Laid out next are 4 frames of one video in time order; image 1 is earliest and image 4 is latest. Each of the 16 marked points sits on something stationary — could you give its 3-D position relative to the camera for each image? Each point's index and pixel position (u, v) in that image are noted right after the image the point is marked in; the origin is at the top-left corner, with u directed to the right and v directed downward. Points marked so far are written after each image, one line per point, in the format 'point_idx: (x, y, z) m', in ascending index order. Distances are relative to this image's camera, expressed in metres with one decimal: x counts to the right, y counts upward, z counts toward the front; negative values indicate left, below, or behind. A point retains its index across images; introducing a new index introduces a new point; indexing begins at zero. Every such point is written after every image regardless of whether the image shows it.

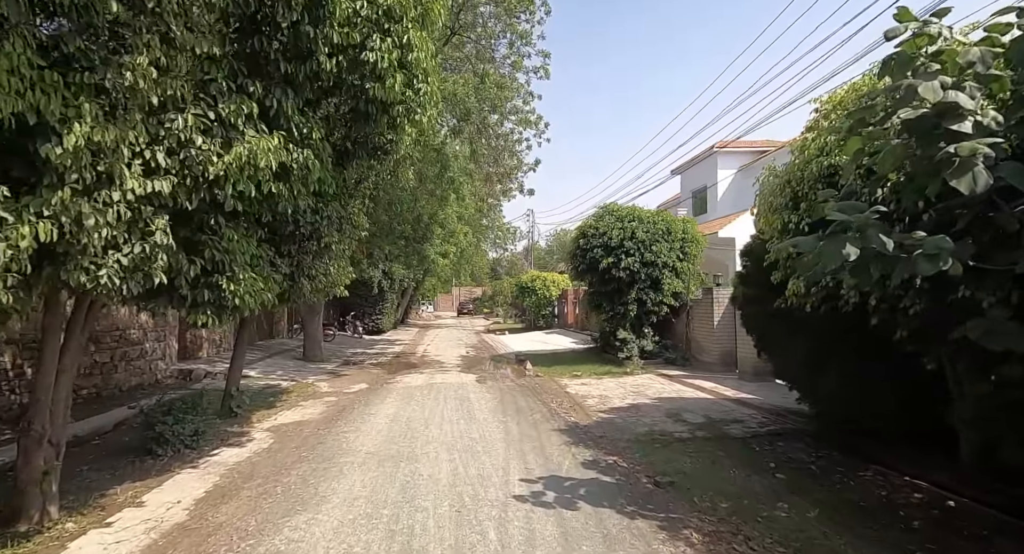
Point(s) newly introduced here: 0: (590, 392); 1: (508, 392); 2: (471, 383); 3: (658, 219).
0: (+1.5, -2.2, +11.2) m
1: (-0.1, -2.2, +11.3) m
2: (-0.9, -2.3, +12.9) m
3: (+3.6, +1.4, +14.7) m
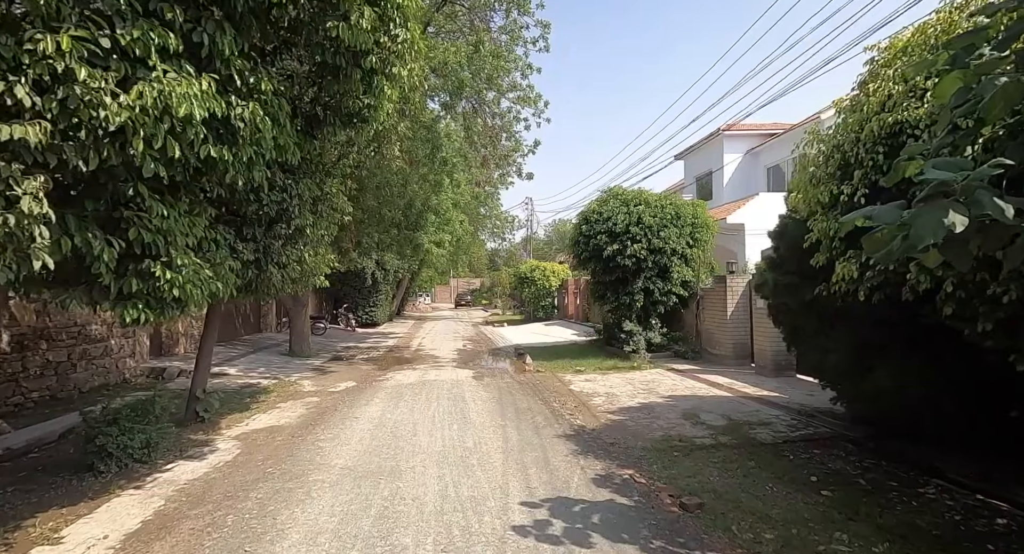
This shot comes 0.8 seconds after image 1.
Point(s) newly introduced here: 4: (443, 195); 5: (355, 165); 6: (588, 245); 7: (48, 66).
0: (+1.4, -2.0, +10.3) m
1: (-0.1, -2.0, +10.4) m
2: (-0.9, -2.1, +12.0) m
3: (+3.6, +1.7, +13.7) m
4: (-1.8, +2.2, +15.9) m
5: (-2.3, +1.7, +8.9) m
6: (+1.8, +0.8, +14.4) m
7: (-2.1, +1.0, +2.7) m
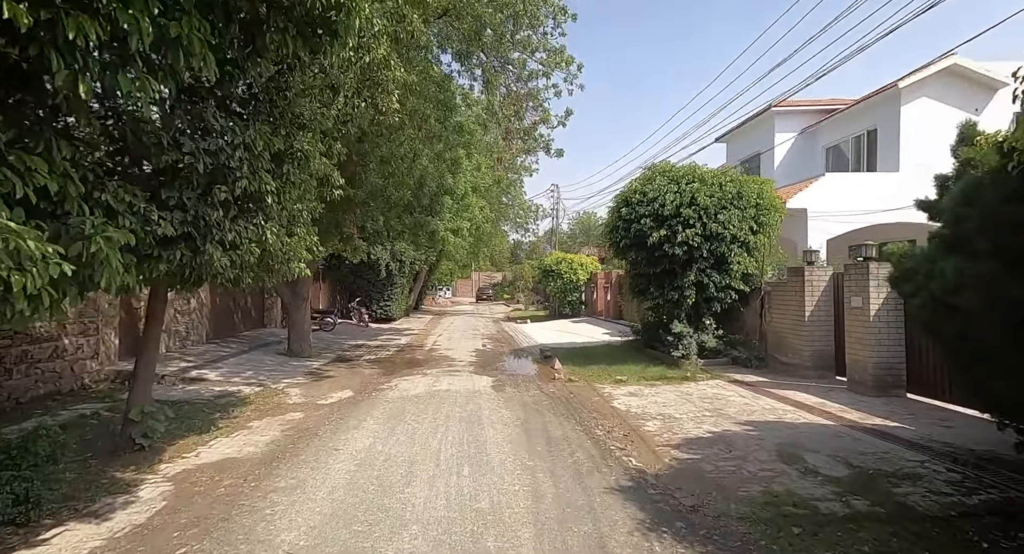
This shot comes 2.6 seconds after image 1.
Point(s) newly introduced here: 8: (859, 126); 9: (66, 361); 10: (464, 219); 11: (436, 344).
0: (+1.8, -1.8, +8.2) m
1: (+0.3, -1.8, +8.4) m
2: (-0.5, -1.9, +10.0) m
3: (+4.1, +1.9, +11.5) m
4: (-1.2, +2.4, +13.9) m
5: (-2.0, +1.8, +6.9) m
6: (+2.4, +0.9, +12.2) m
7: (-2.0, +1.0, +0.7) m
8: (+10.8, +4.7, +18.6) m
9: (-7.1, -1.3, +9.4) m
10: (-1.4, +1.7, +17.9) m
11: (-2.3, -2.1, +18.4) m
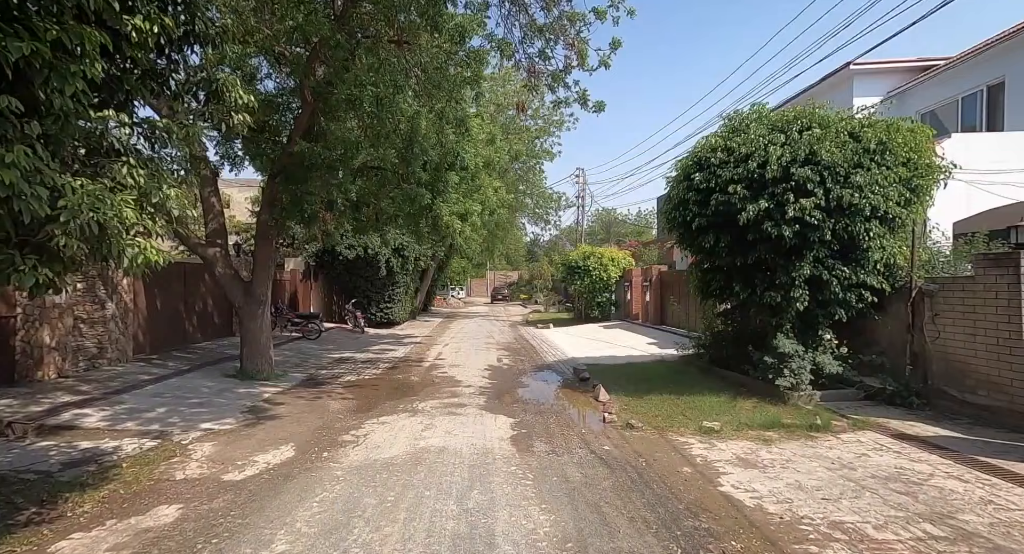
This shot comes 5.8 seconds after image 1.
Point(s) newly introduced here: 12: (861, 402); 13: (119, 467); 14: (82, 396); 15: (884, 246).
0: (+2.1, -1.7, +4.4) m
1: (+0.6, -1.8, +4.7) m
2: (-0.1, -1.8, +6.3) m
3: (+4.5, +2.0, +7.7) m
4: (-0.8, +2.5, +10.2) m
5: (-1.7, +1.9, +3.2) m
6: (+2.8, +1.0, +8.5) m
7: (-1.9, +1.1, -2.9) m
8: (+11.4, +4.8, +14.6) m
9: (-6.7, -1.3, +5.9) m
10: (-0.9, +1.8, +14.2) m
11: (-1.8, -2.0, +14.8) m
12: (+4.6, -1.6, +7.9) m
13: (-3.8, -1.8, +5.7) m
14: (-5.9, -1.6, +8.2) m
15: (+4.7, +0.4, +7.4) m
